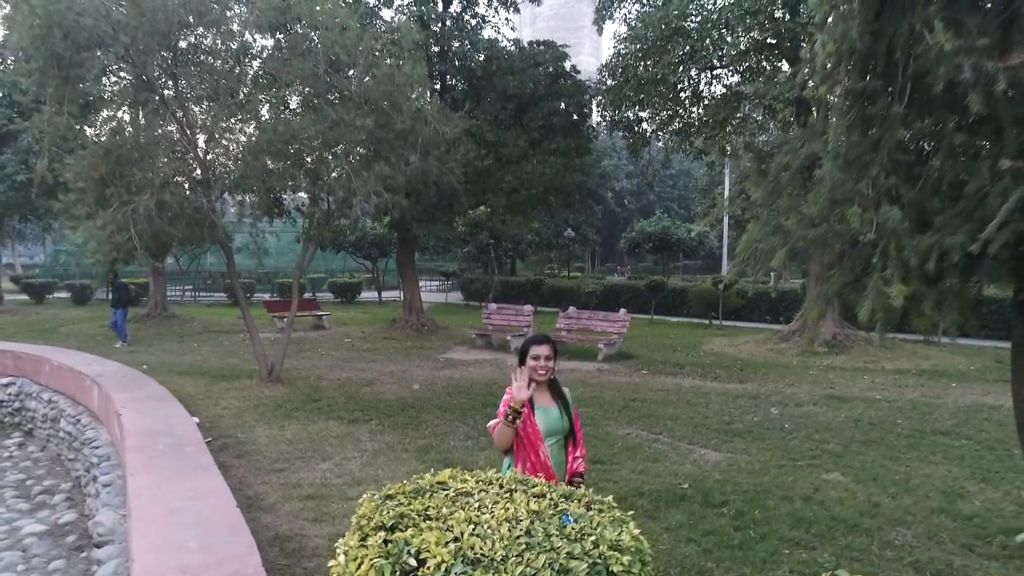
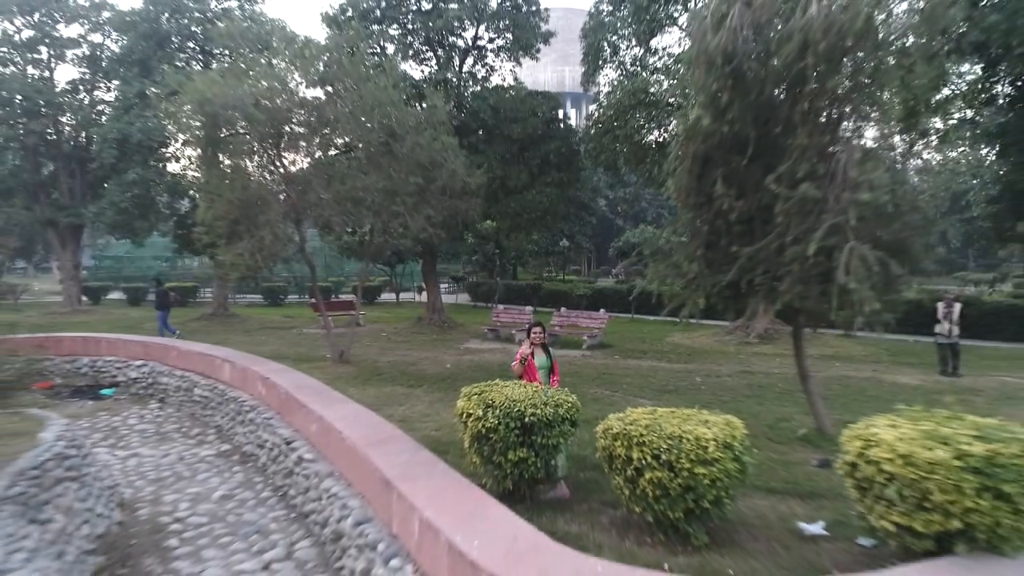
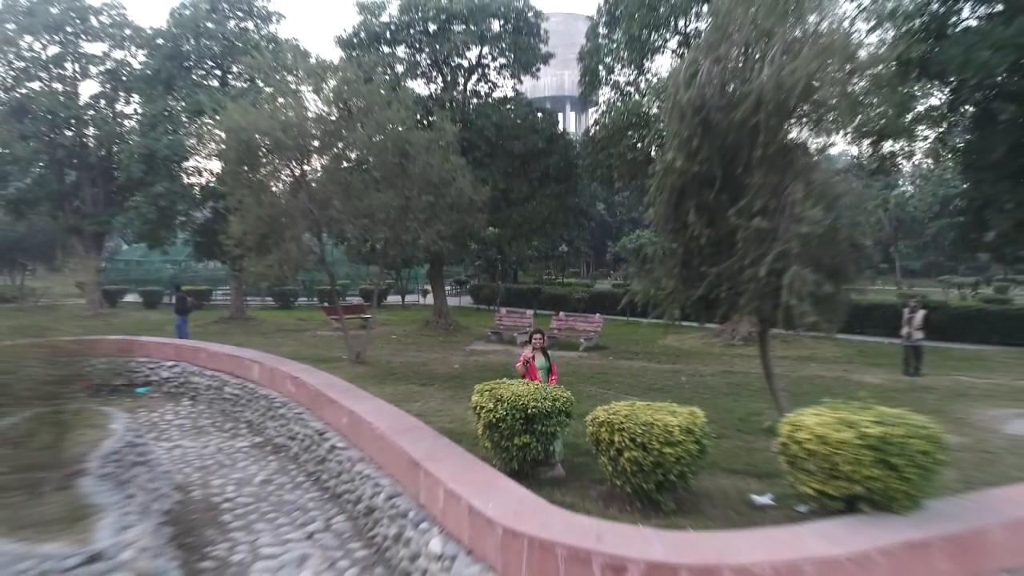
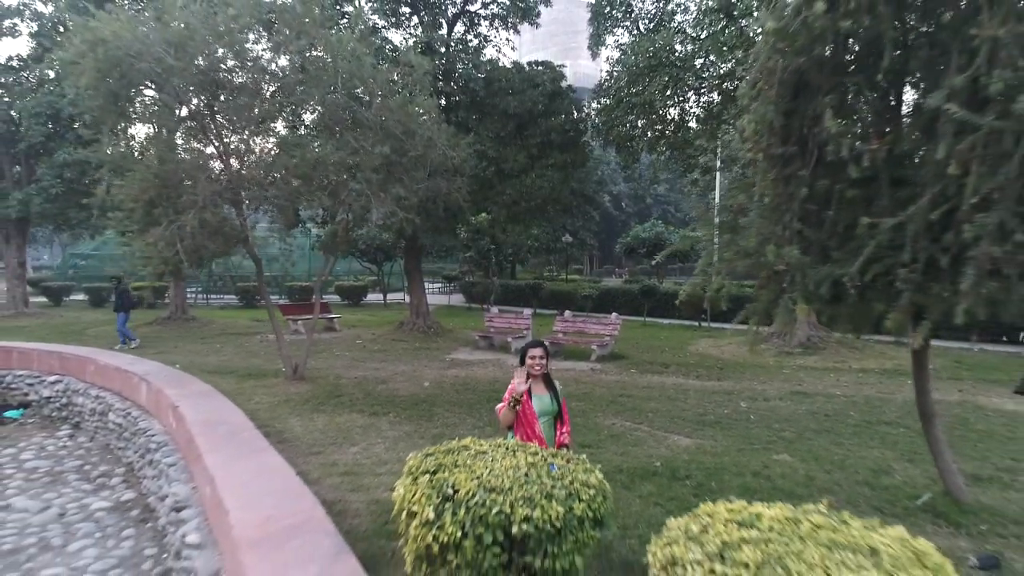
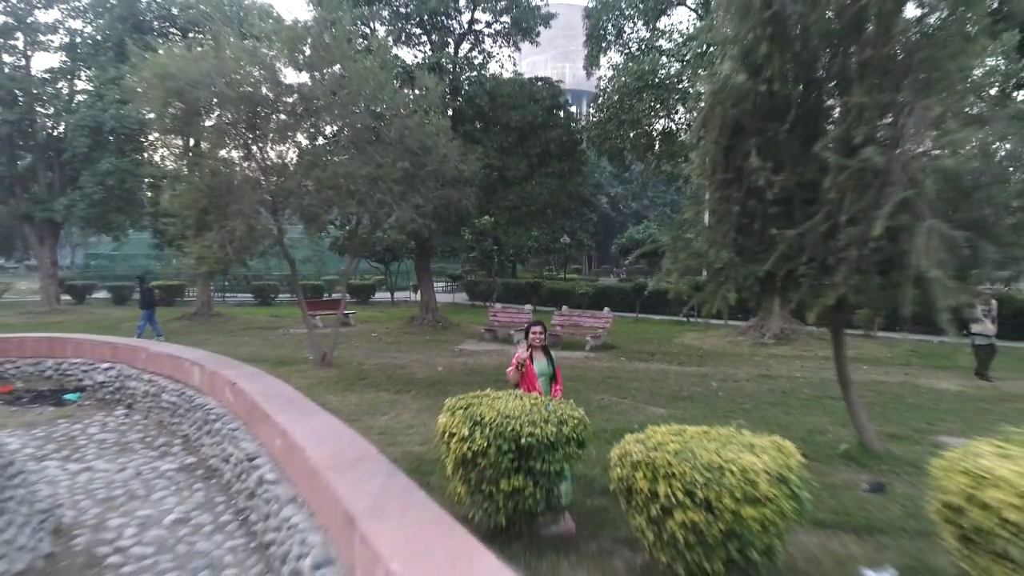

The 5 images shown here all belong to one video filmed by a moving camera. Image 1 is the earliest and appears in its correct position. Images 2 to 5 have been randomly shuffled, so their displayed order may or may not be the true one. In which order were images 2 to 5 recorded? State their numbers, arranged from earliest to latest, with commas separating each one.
4, 5, 2, 3
